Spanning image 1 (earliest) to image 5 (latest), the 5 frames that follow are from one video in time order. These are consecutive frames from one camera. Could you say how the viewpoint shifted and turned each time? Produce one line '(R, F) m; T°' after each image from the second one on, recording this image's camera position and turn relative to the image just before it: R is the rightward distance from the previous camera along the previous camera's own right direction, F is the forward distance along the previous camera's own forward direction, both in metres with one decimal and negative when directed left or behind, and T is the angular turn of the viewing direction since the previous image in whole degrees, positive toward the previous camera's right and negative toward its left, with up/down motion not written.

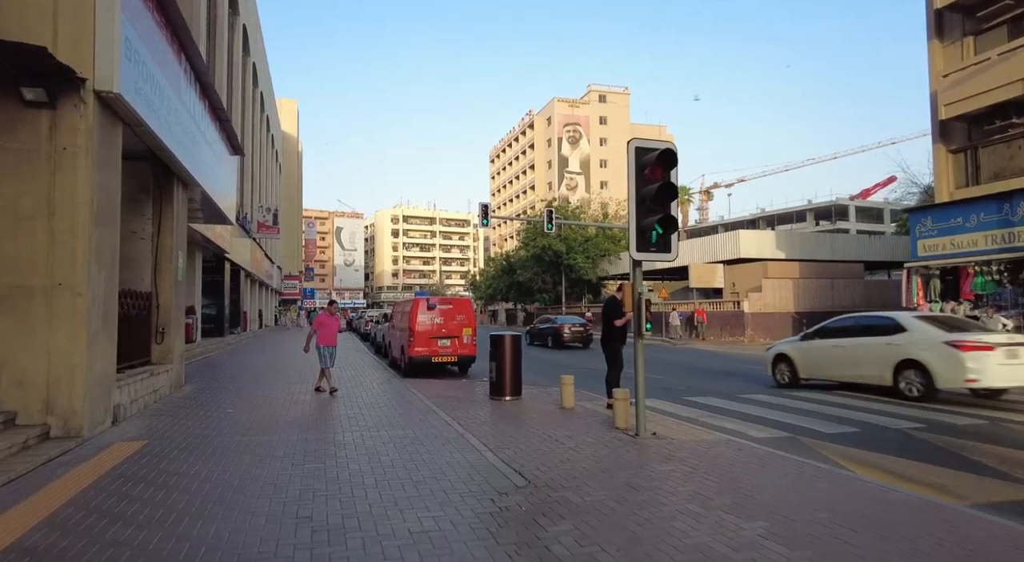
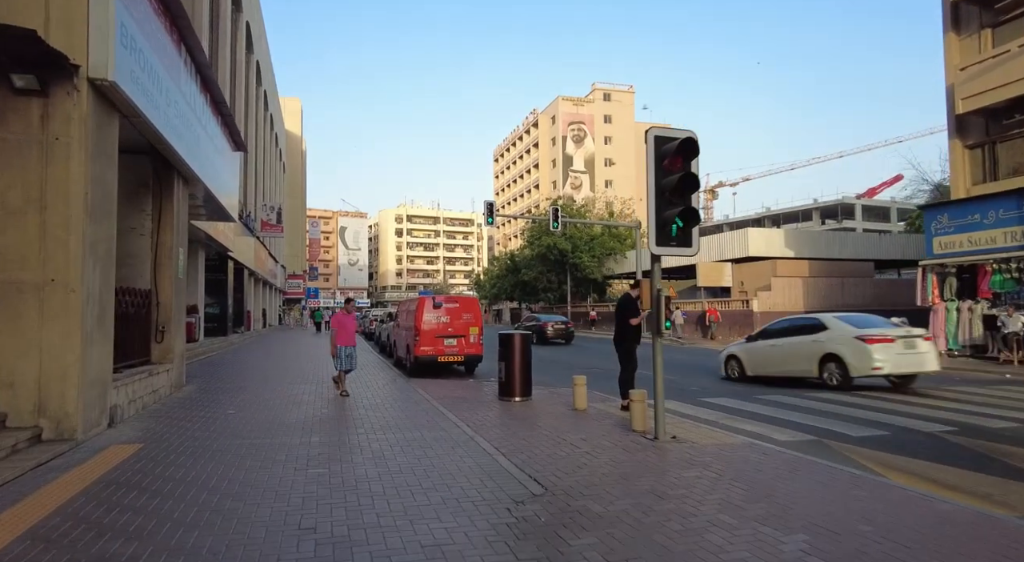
(-0.1, +0.4) m; 0°
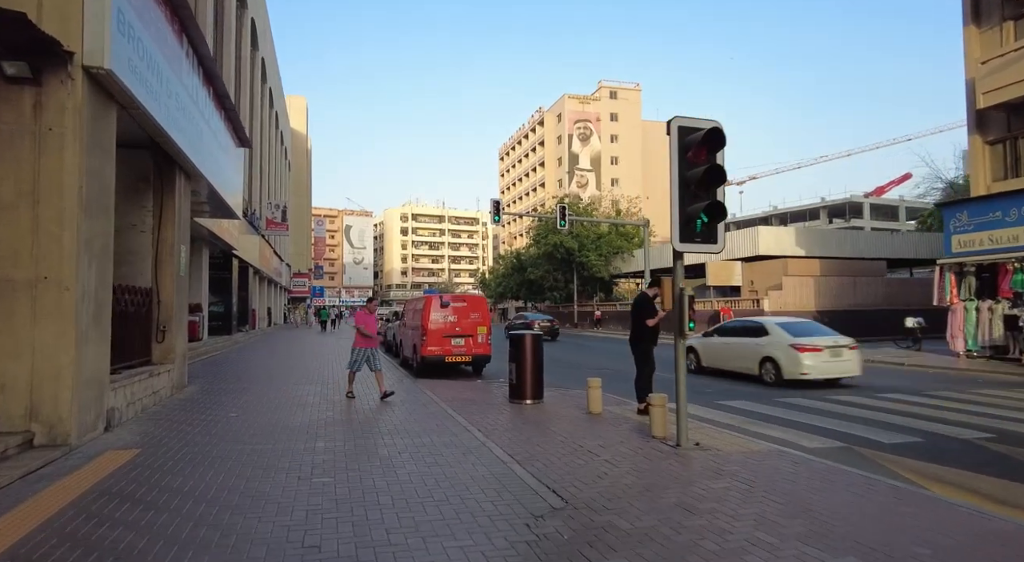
(-0.1, +0.4) m; 0°
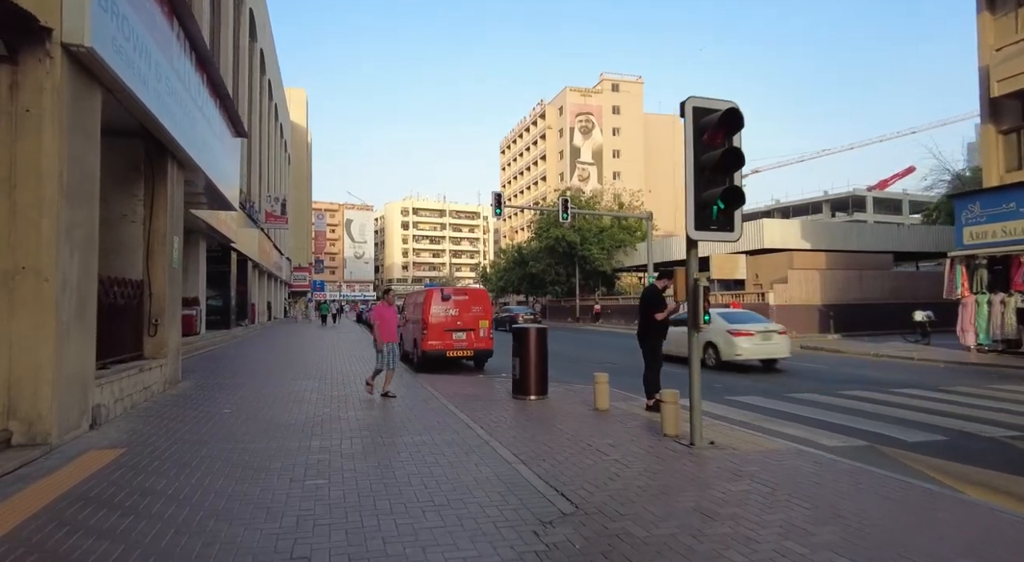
(0.0, +0.4) m; 0°
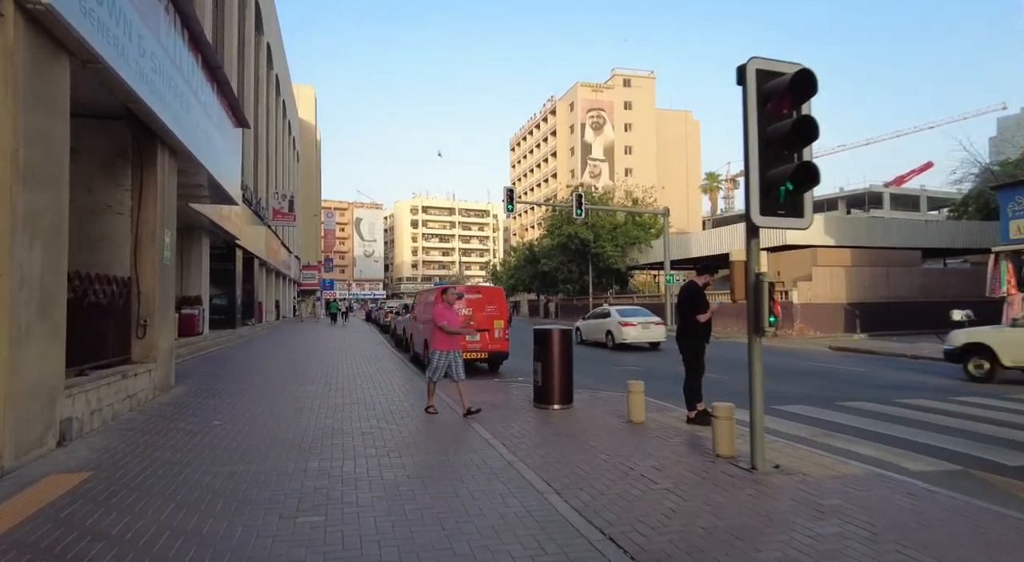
(-0.2, +1.0) m; -1°
